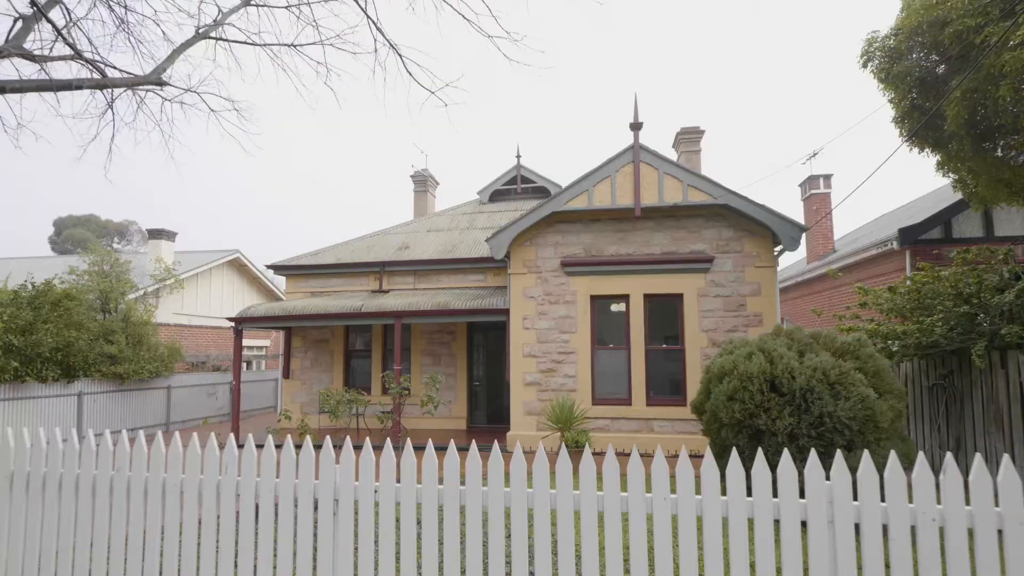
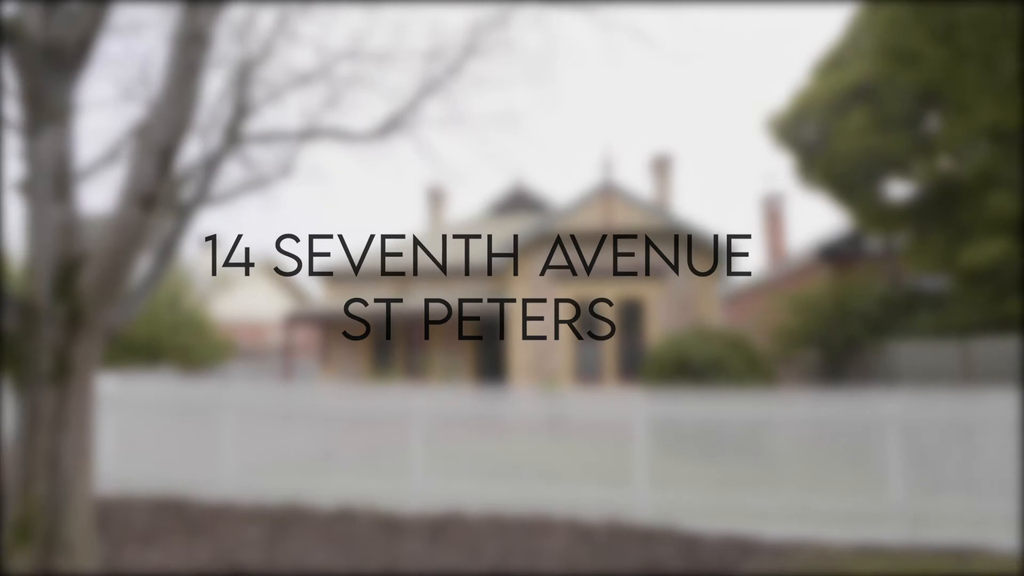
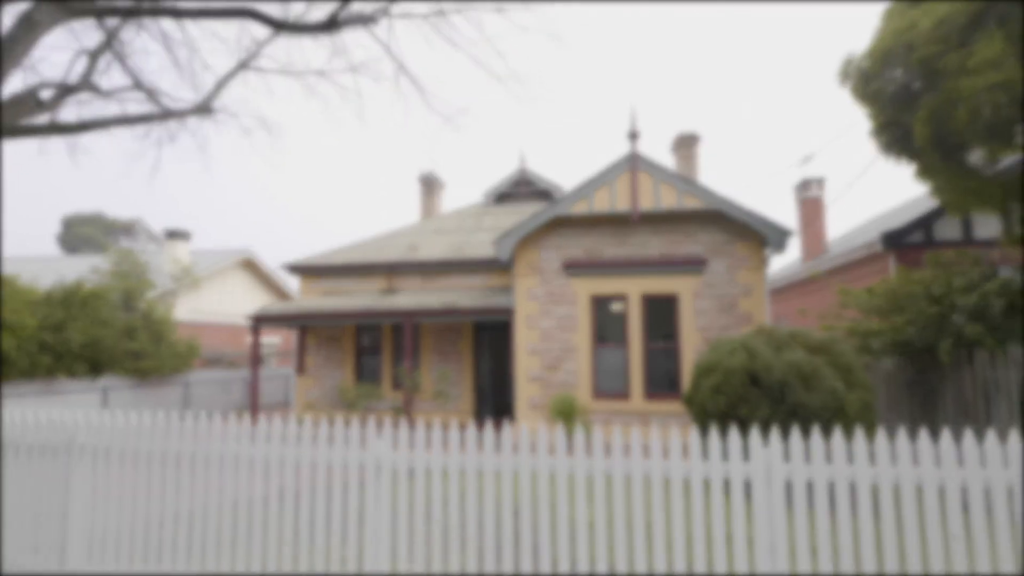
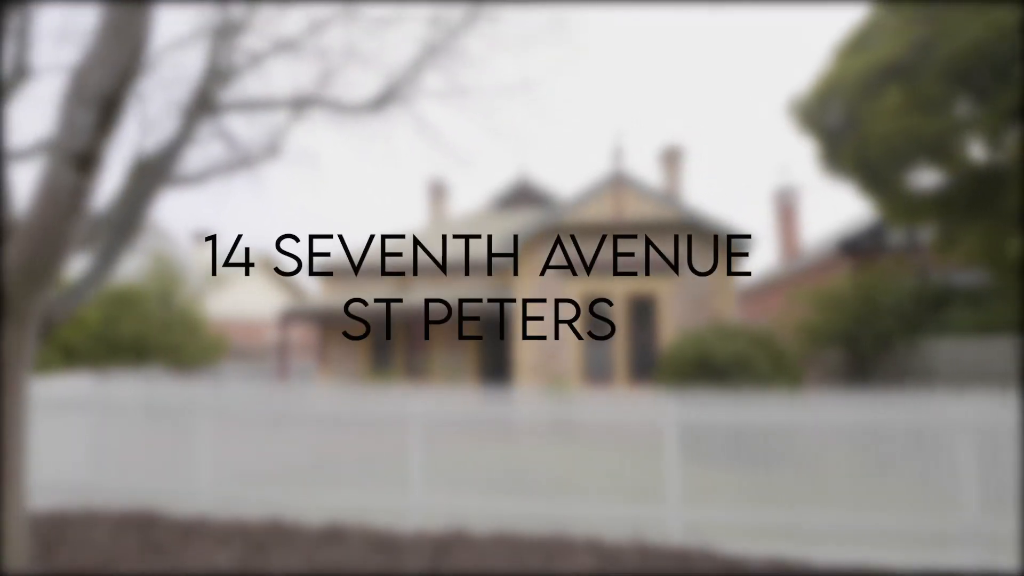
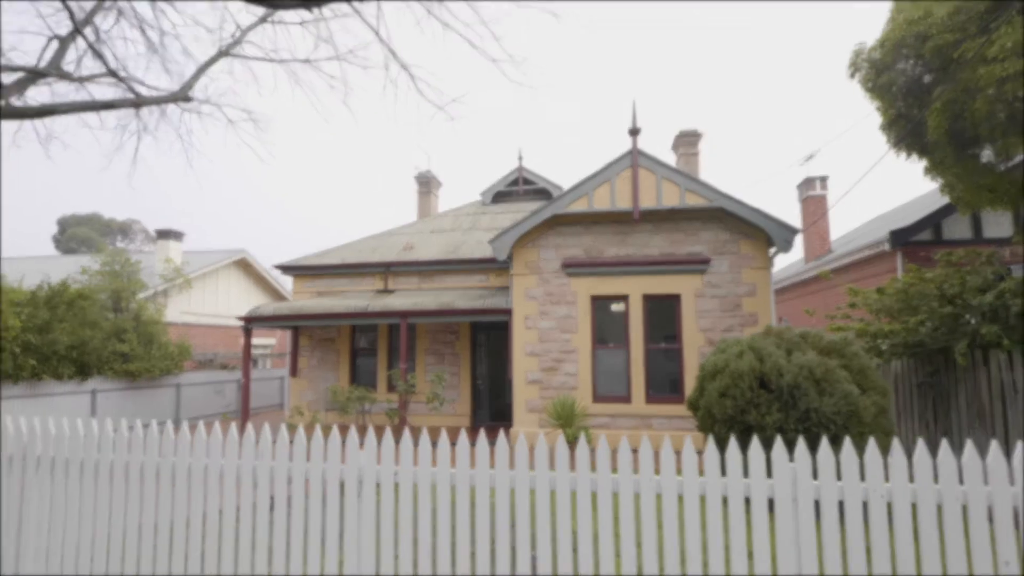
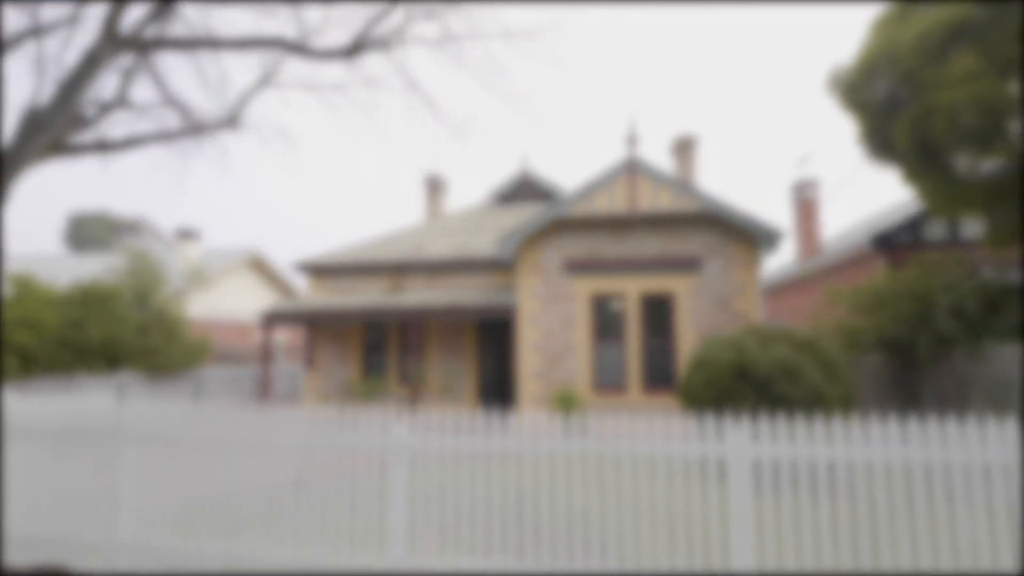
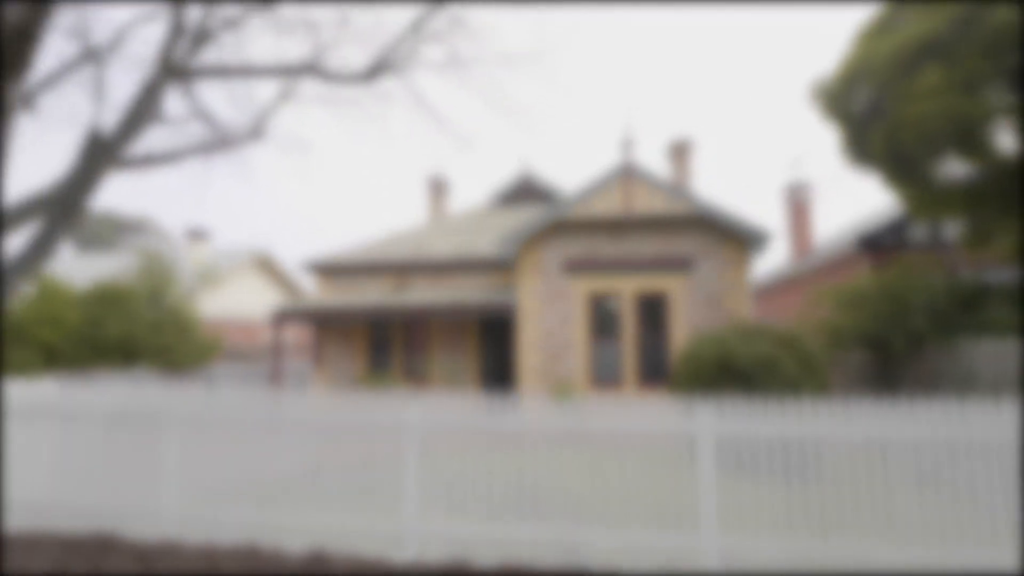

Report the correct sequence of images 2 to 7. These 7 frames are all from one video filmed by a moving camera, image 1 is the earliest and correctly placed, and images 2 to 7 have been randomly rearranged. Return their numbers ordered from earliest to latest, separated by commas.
5, 3, 6, 7, 4, 2
